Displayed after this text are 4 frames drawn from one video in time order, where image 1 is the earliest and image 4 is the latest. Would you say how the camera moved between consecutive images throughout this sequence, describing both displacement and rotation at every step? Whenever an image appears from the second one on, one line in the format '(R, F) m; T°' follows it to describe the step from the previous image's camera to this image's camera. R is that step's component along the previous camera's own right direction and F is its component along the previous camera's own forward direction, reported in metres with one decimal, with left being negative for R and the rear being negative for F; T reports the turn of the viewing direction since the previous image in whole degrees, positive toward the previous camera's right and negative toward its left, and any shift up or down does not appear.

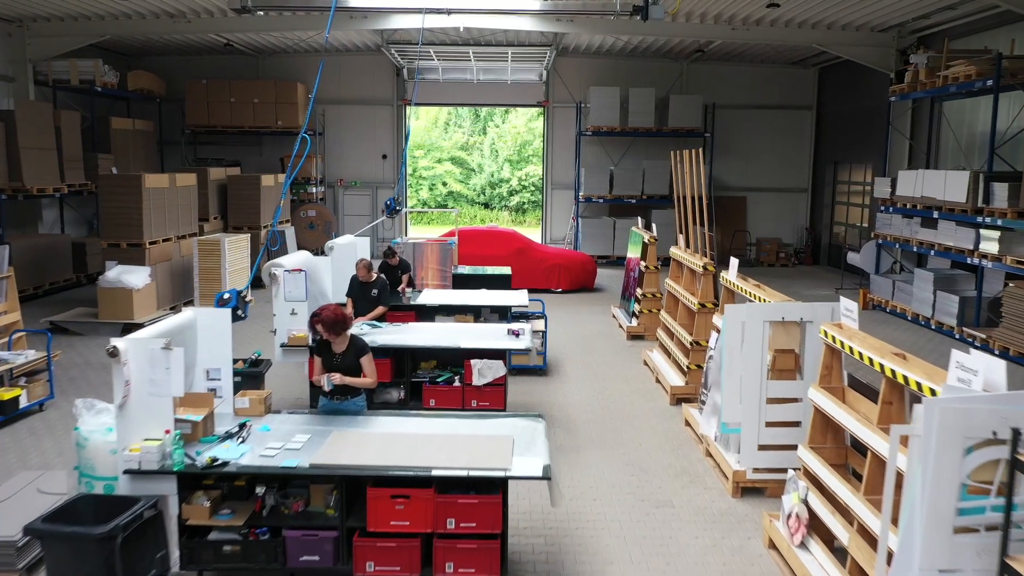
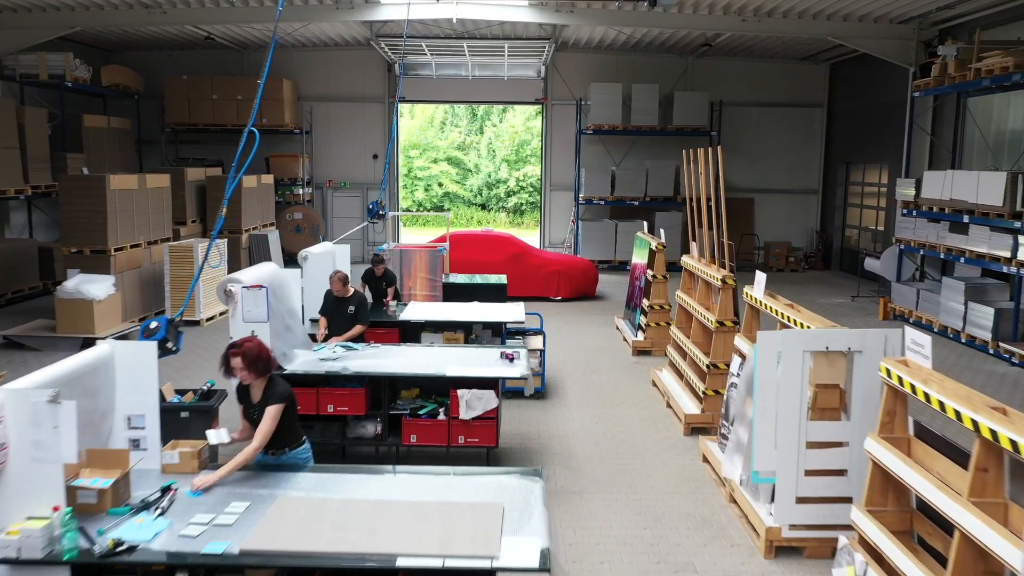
(0.0, +0.8) m; 0°
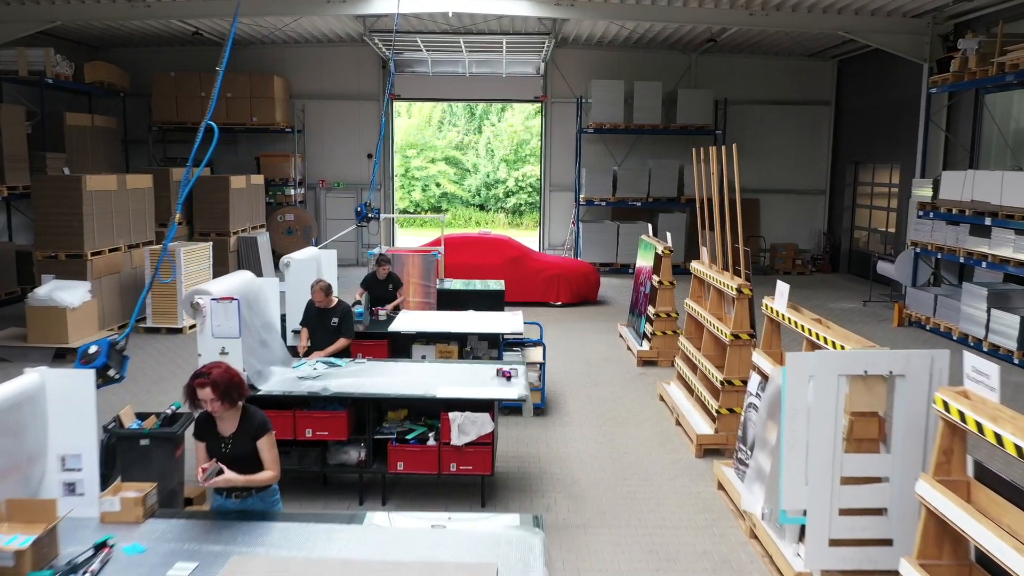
(0.0, +0.5) m; 0°
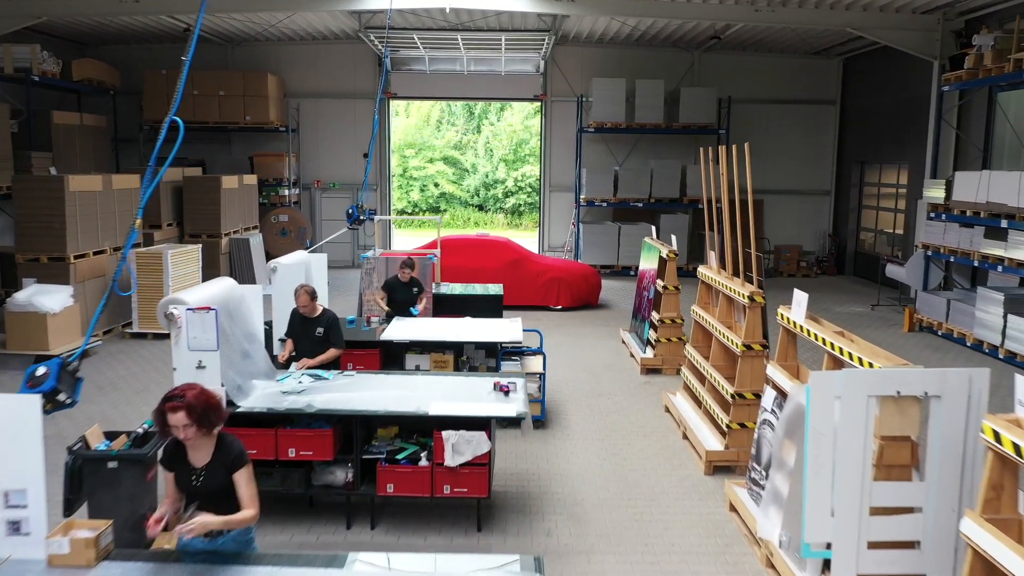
(0.0, +0.3) m; 0°
